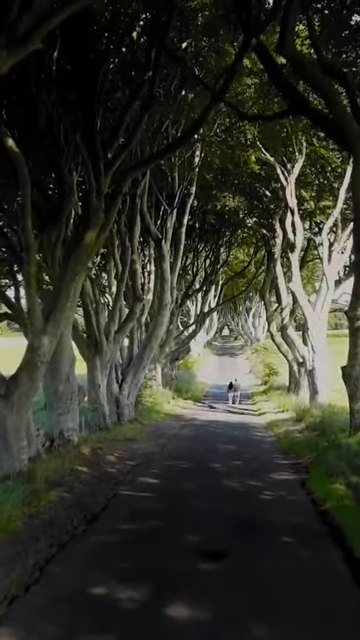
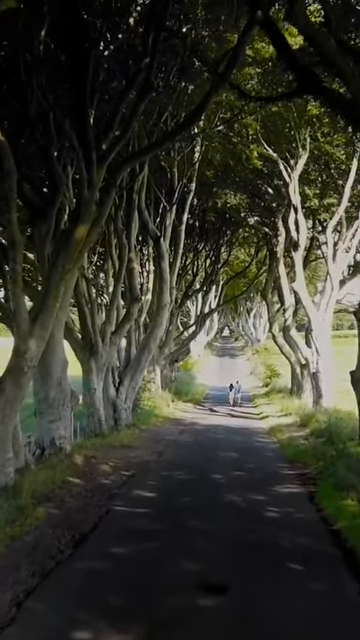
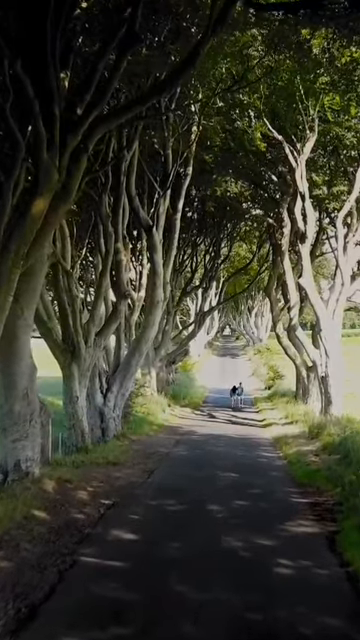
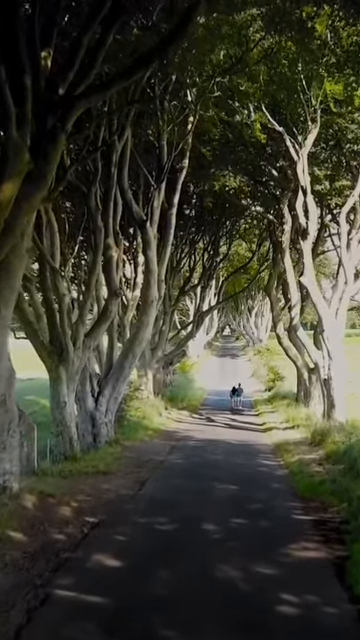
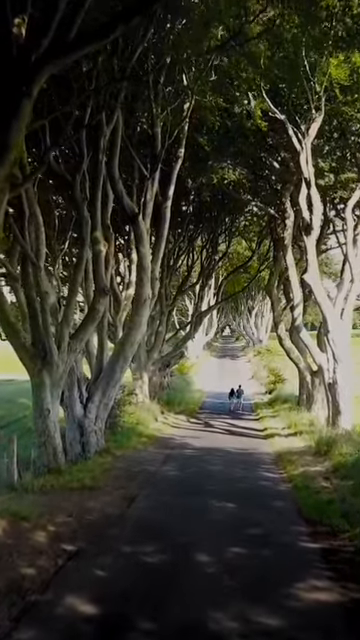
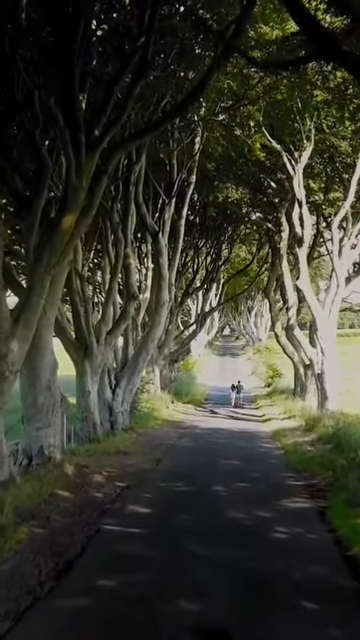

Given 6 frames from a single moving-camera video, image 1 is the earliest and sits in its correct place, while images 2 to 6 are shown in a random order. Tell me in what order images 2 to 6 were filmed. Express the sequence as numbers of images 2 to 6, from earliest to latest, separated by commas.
2, 6, 3, 4, 5
